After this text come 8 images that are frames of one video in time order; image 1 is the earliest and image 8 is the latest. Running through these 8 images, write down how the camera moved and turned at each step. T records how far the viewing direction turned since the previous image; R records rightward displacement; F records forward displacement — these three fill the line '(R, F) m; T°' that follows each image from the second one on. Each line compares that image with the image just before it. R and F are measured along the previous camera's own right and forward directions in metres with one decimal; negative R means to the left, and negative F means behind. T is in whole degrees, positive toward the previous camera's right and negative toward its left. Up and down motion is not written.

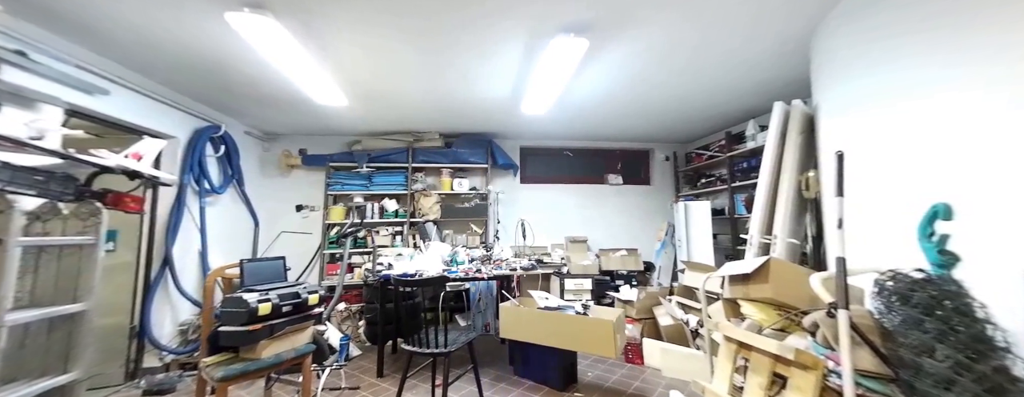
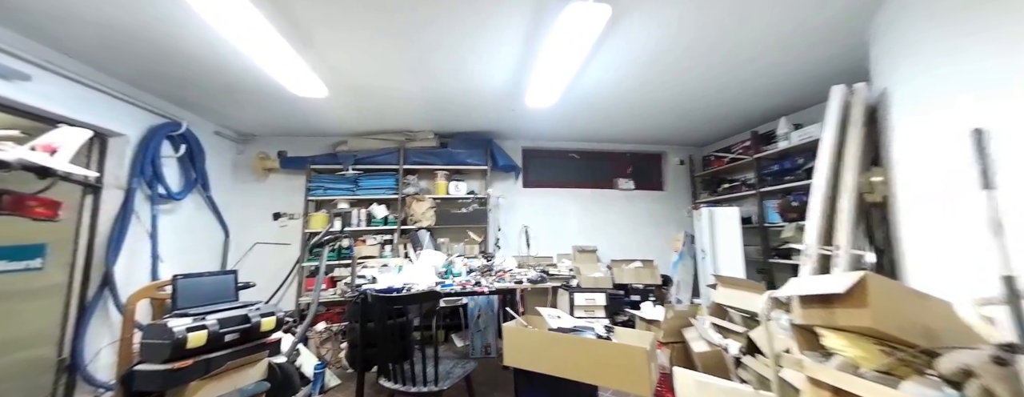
(0.0, +0.4) m; 0°
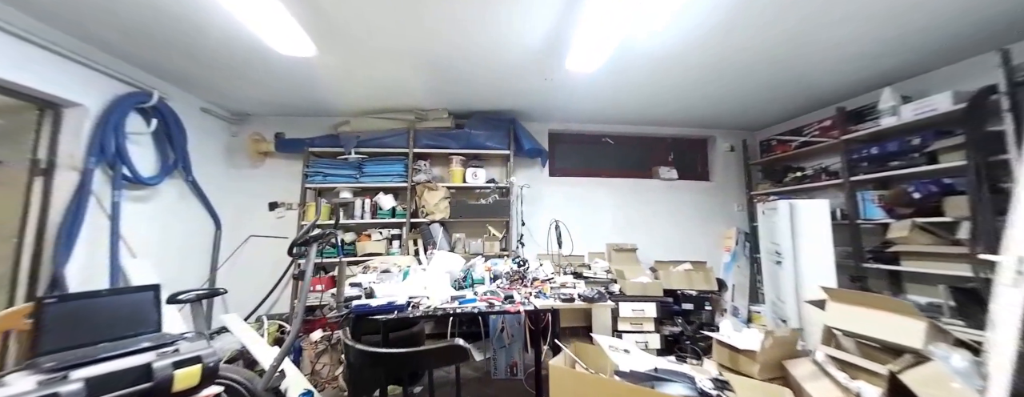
(-0.2, +0.5) m; -2°
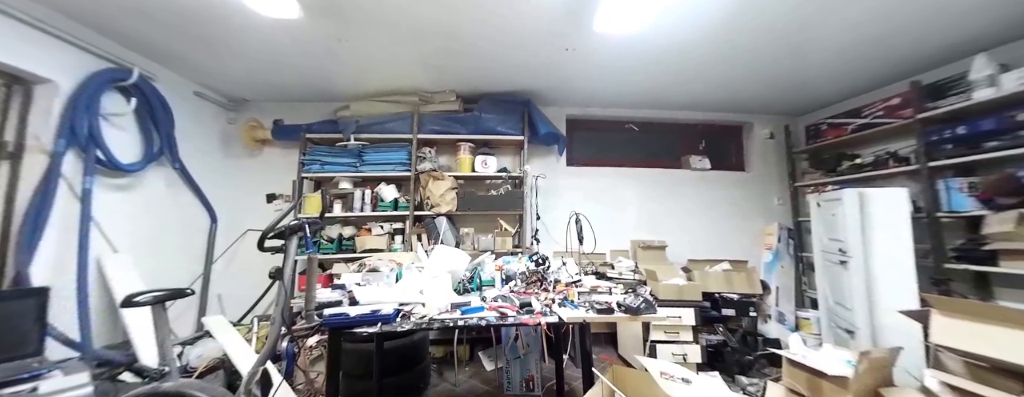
(0.0, +0.3) m; -2°
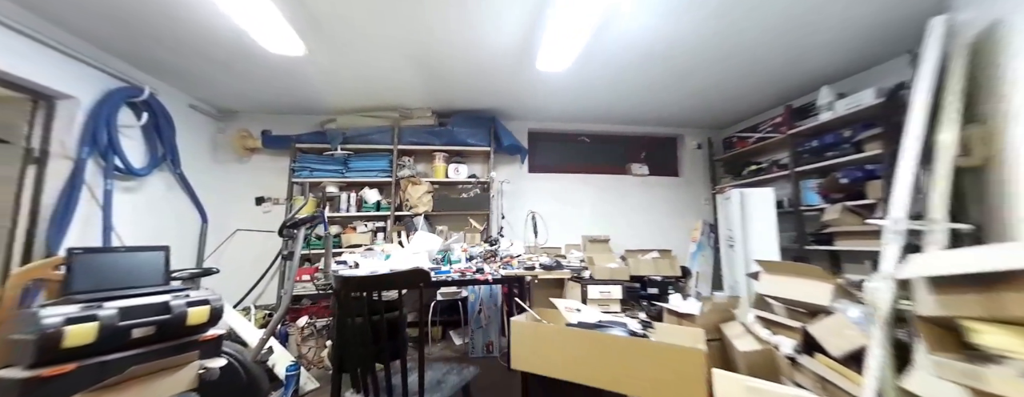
(+0.1, -0.5) m; +4°
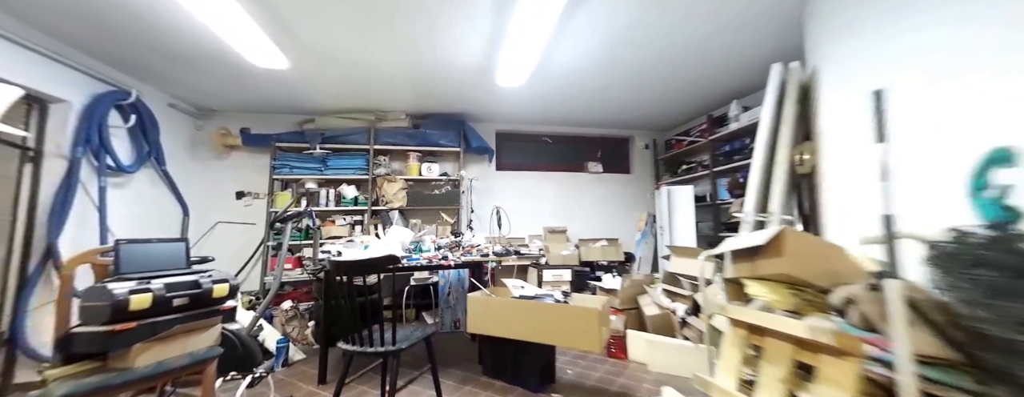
(+0.2, -0.4) m; +4°
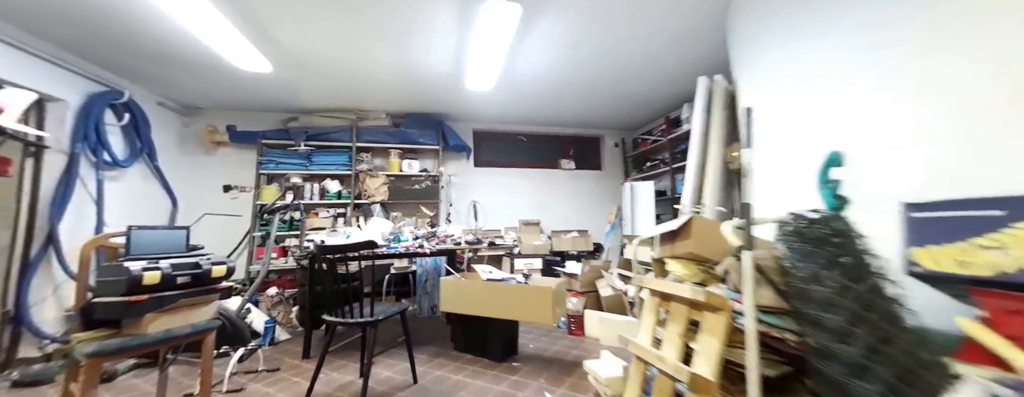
(+0.2, -0.3) m; +2°
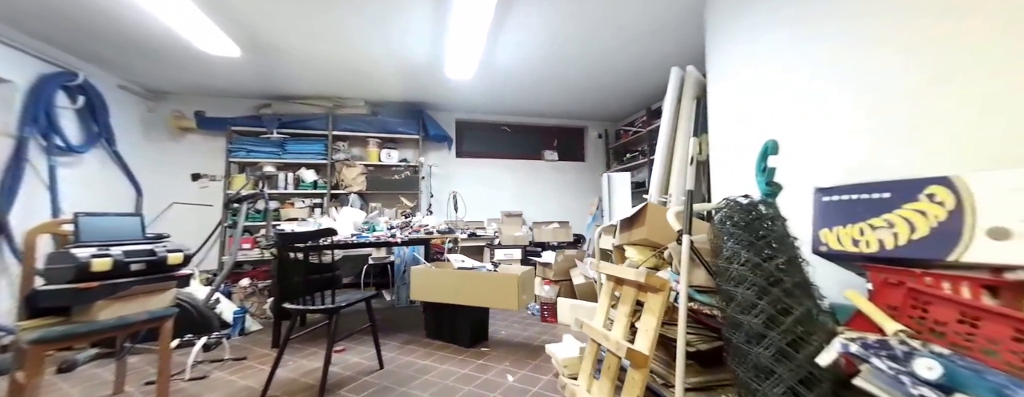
(+0.1, 0.0) m; +2°
